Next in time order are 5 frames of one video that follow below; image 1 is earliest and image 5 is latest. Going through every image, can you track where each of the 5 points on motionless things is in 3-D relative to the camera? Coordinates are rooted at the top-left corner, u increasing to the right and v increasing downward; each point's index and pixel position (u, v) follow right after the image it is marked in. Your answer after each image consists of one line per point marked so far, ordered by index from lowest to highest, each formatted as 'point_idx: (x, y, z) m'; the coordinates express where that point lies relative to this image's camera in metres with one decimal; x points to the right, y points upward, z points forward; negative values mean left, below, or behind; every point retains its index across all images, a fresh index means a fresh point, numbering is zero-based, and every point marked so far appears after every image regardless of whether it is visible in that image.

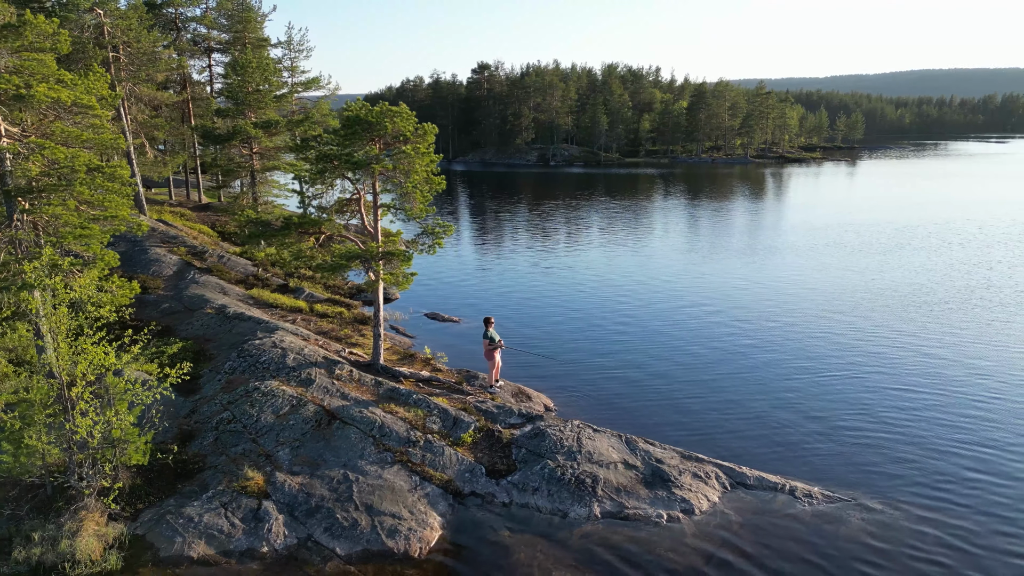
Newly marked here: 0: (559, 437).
0: (+1.2, -3.6, +18.3) m
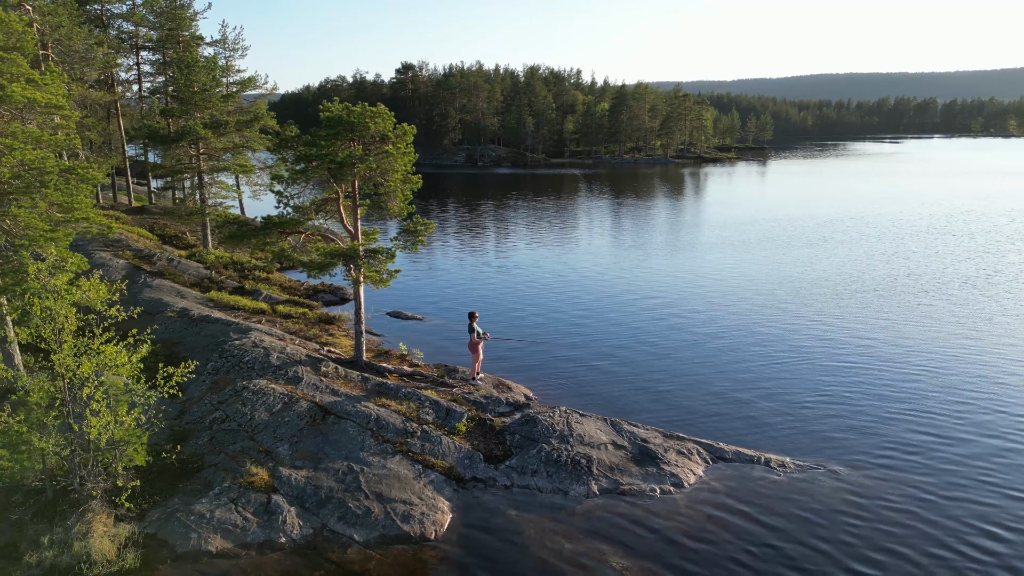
0: (+1.0, -3.4, +19.3) m
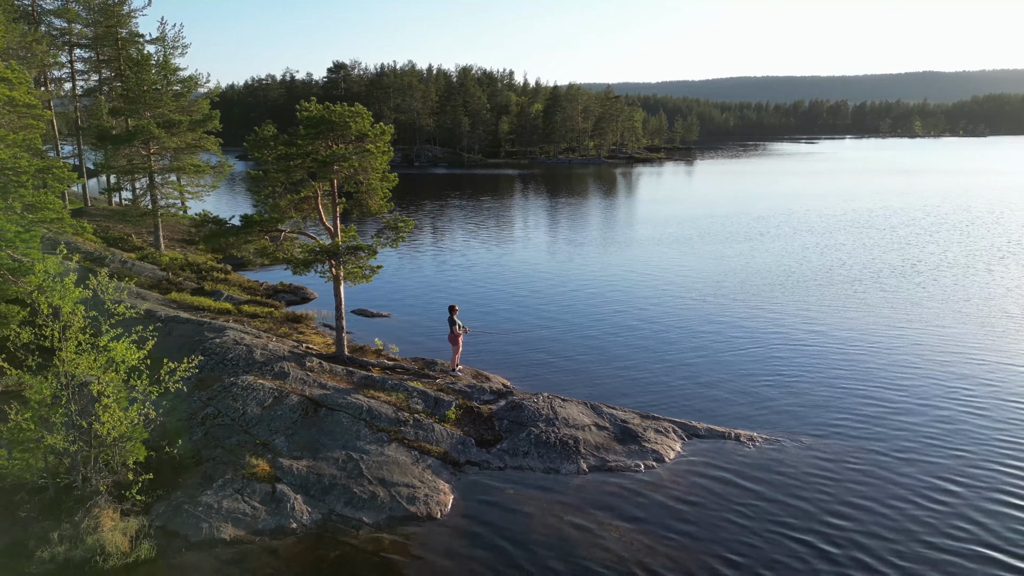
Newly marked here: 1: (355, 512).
0: (+0.6, -3.2, +20.3) m
1: (-3.4, -4.9, +16.4) m
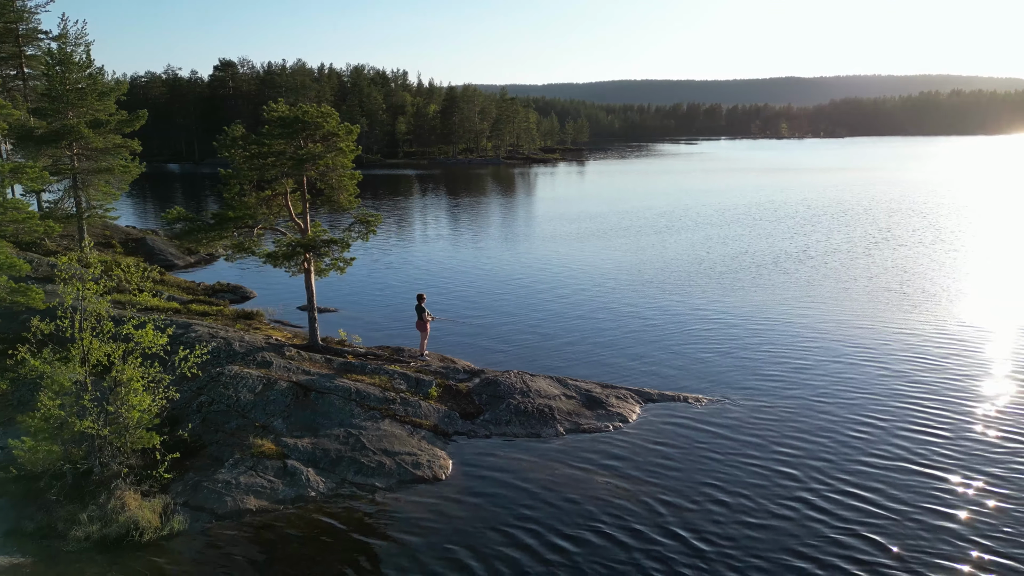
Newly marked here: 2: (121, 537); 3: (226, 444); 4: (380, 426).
0: (-0.1, -2.8, +22.4) m
1: (-3.5, -4.6, +17.9) m
2: (-8.3, -5.2, +15.7) m
3: (-7.3, -4.0, +18.8) m
4: (-3.6, -3.7, +20.0) m
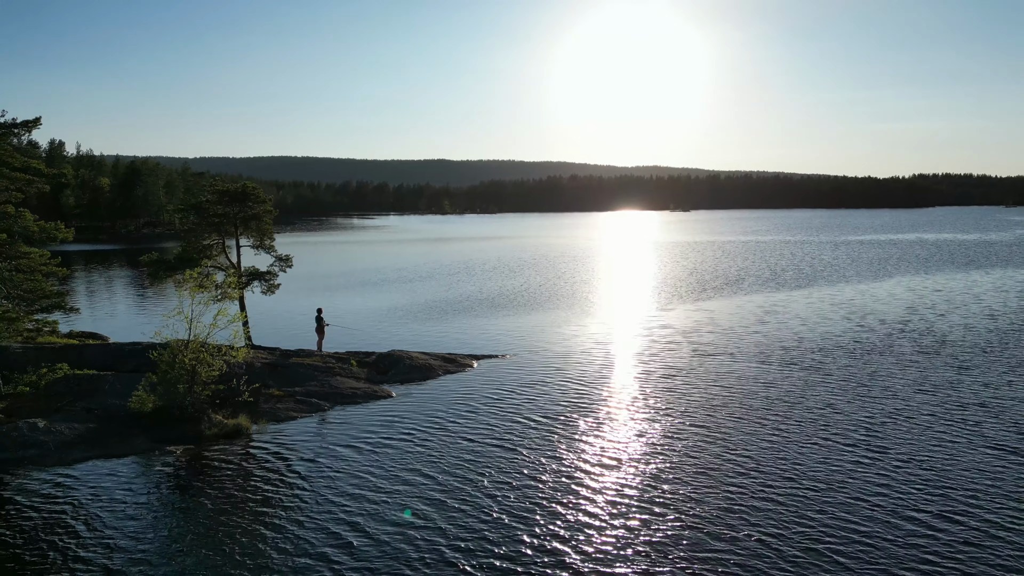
0: (-5.6, -3.2, +36.1) m
1: (-6.7, -4.6, +30.4) m
2: (-10.0, -5.2, +26.3) m
3: (-10.5, -4.2, +29.6) m
4: (-7.7, -4.0, +32.3) m
